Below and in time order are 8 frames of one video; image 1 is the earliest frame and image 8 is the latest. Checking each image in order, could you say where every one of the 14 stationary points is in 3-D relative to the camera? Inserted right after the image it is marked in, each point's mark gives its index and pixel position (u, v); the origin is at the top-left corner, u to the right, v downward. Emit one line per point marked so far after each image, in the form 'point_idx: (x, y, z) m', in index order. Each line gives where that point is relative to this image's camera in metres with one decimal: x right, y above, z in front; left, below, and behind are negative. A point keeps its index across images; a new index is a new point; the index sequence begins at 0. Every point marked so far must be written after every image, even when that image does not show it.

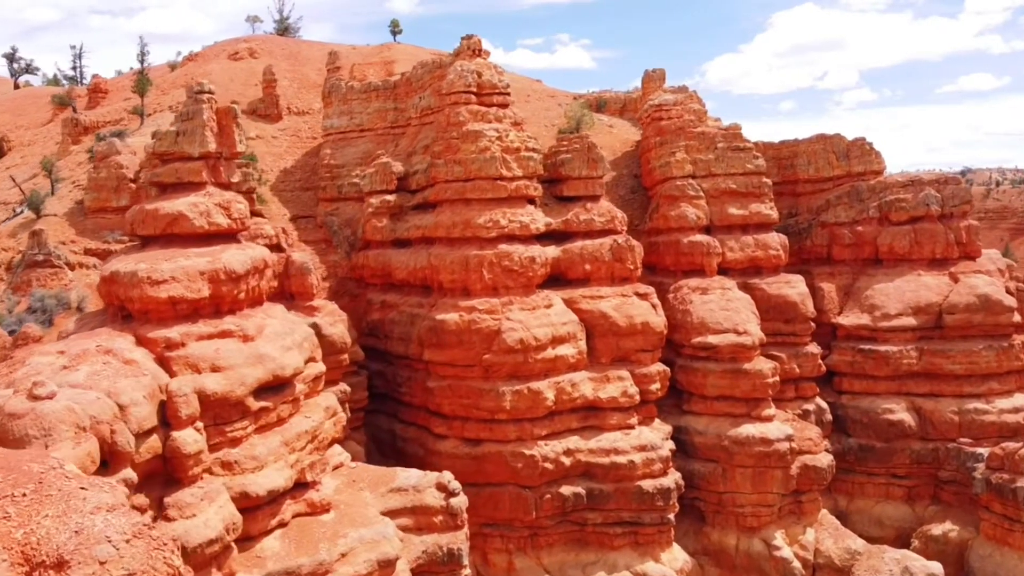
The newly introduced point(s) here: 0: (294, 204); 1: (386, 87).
0: (-5.3, +2.1, +19.8) m
1: (-3.0, +4.7, +19.3) m
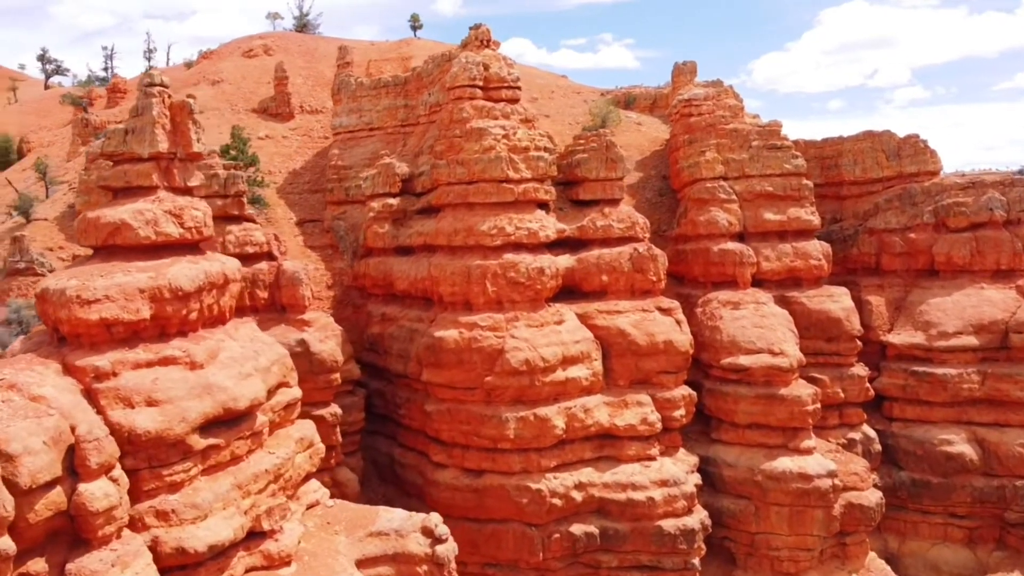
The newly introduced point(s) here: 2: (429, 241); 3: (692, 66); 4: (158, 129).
0: (-4.8, +1.9, +18.8) m
1: (-2.6, +4.5, +18.1) m
2: (-1.3, +0.8, +13.0) m
3: (+4.0, +5.0, +18.4) m
4: (-3.7, +1.7, +8.5) m
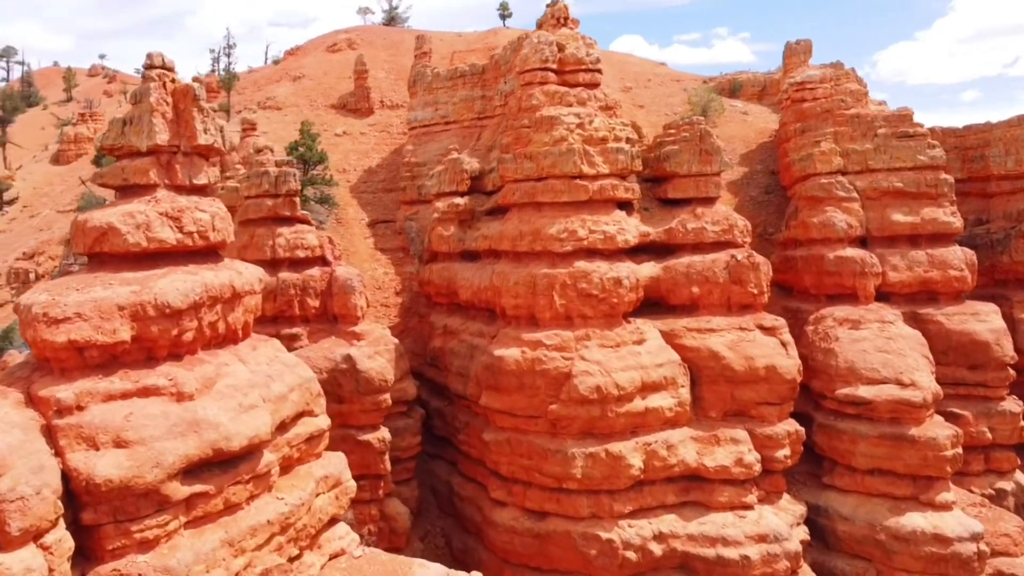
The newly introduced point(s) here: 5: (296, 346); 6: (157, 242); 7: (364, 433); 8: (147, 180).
0: (-3.0, +1.8, +17.6) m
1: (-0.8, +4.4, +16.7) m
2: (-0.3, +0.6, +11.5) m
3: (+5.8, +4.8, +16.1) m
4: (-3.2, +1.5, +7.4) m
5: (-3.2, -0.9, +12.0) m
6: (-3.1, +0.4, +7.1) m
7: (-2.0, -1.9, +11.0) m
8: (-3.3, +1.0, +7.4) m
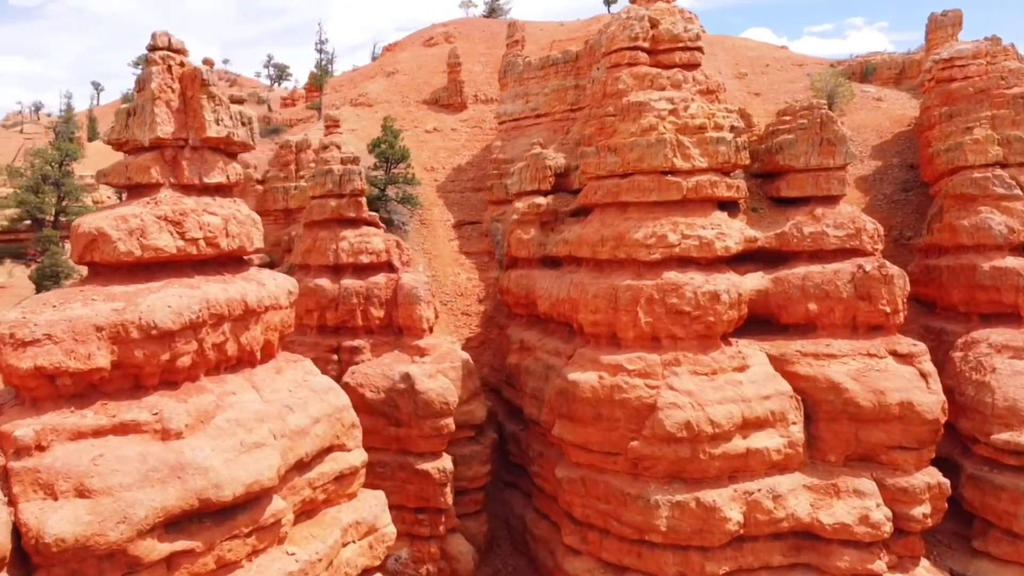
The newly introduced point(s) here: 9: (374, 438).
0: (-1.0, +1.6, +16.5) m
1: (+1.0, +4.3, +15.3) m
2: (+0.7, +0.5, +10.0) m
3: (+7.4, +4.6, +13.7) m
4: (-2.8, +1.4, +6.4) m
5: (-2.1, -1.0, +10.9) m
6: (-2.7, +0.3, +6.1) m
7: (-1.1, -2.1, +9.8) m
8: (-2.9, +0.9, +6.4) m
9: (-1.7, -1.9, +10.1) m
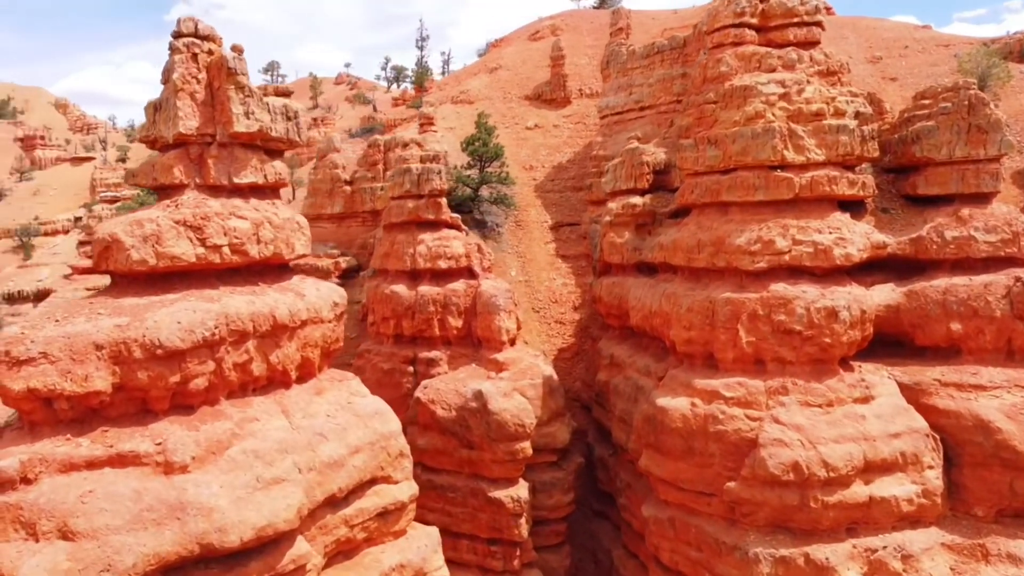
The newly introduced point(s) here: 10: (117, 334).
0: (+0.9, +1.5, +15.5) m
1: (+2.8, +4.1, +14.0) m
2: (+1.7, +0.3, +8.9) m
3: (+8.9, +4.4, +11.5) m
4: (-2.3, +1.3, +5.8) m
5: (-1.0, -1.1, +10.2) m
6: (-2.3, +0.2, +5.5) m
7: (-0.2, -2.2, +8.9) m
8: (-2.4, +0.8, +5.8) m
9: (-0.8, -2.0, +9.3) m
10: (-2.4, -0.3, +5.0) m
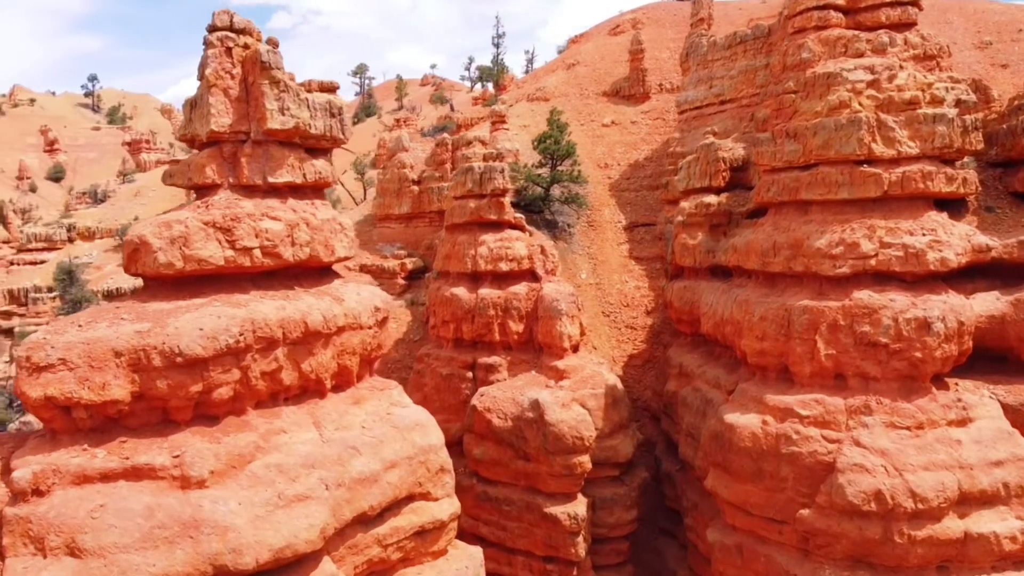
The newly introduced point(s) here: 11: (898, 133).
0: (+2.2, +1.5, +14.9) m
1: (+3.9, +4.1, +13.2) m
2: (+2.3, +0.3, +8.2) m
3: (+9.8, +4.2, +10.1) m
4: (-2.0, +1.3, +5.6) m
5: (-0.2, -1.1, +9.8) m
6: (-2.0, +0.2, +5.3) m
7: (+0.4, -2.2, +8.4) m
8: (-2.1, +0.8, +5.6) m
9: (-0.1, -2.0, +8.9) m
10: (-2.2, -0.3, +4.8) m
11: (+3.3, +1.3, +7.1) m
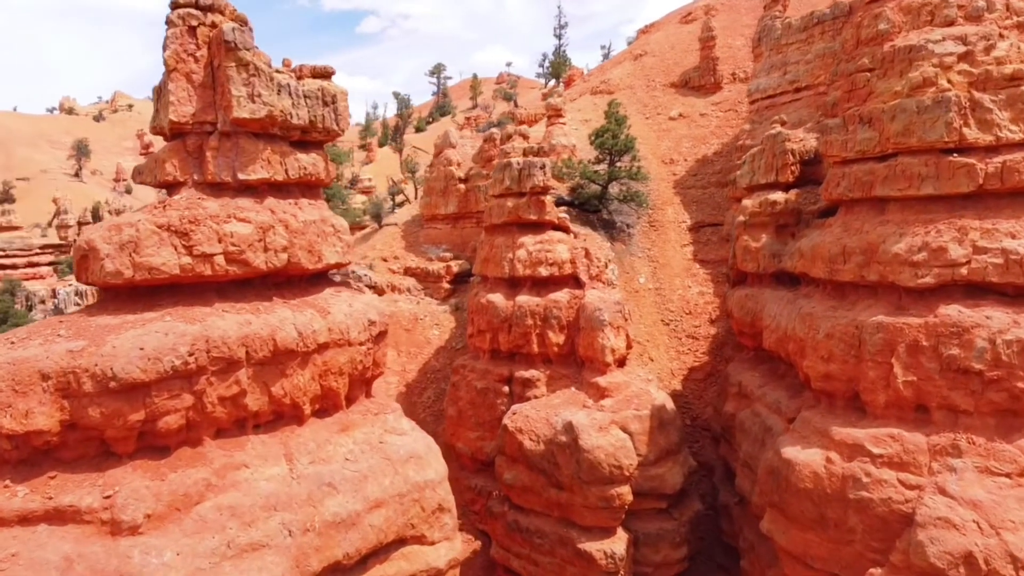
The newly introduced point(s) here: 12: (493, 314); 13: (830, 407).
0: (+3.2, +1.4, +13.8) m
1: (+4.7, +4.0, +11.9) m
2: (+2.5, +0.2, +7.1) m
3: (+10.2, +4.1, +8.2) m
4: (-2.0, +1.2, +4.9) m
5: (+0.2, -1.2, +8.9) m
6: (-2.0, +0.1, +4.6) m
7: (+0.7, -2.3, +7.5) m
8: (-2.1, +0.7, +5.0) m
9: (+0.2, -2.1, +8.0) m
10: (-2.3, -0.4, +4.2) m
11: (+3.5, +1.2, +5.9) m
12: (-0.2, -0.3, +9.3) m
13: (+2.5, -0.9, +6.4) m
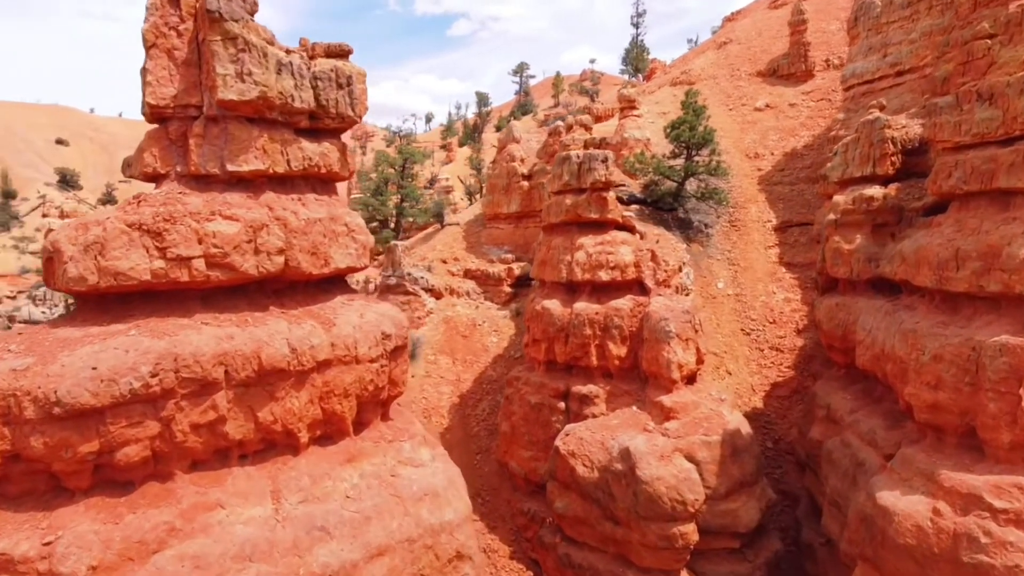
0: (+4.2, +1.3, +12.6) m
1: (+5.6, +3.9, +10.5) m
2: (+2.9, +0.1, +6.0) m
3: (+10.7, +4.0, +6.3) m
4: (-1.8, +1.2, +4.3) m
5: (+0.7, -1.2, +8.1) m
6: (-1.9, +0.1, +4.0) m
7: (+1.1, -2.4, +6.6) m
8: (-1.9, +0.6, +4.3) m
9: (+0.7, -2.1, +7.1) m
10: (-2.2, -0.4, +3.6) m
11: (+3.7, +1.2, +4.7) m
12: (+0.4, -0.4, +8.5) m
13: (+2.7, -1.0, +5.3) m
